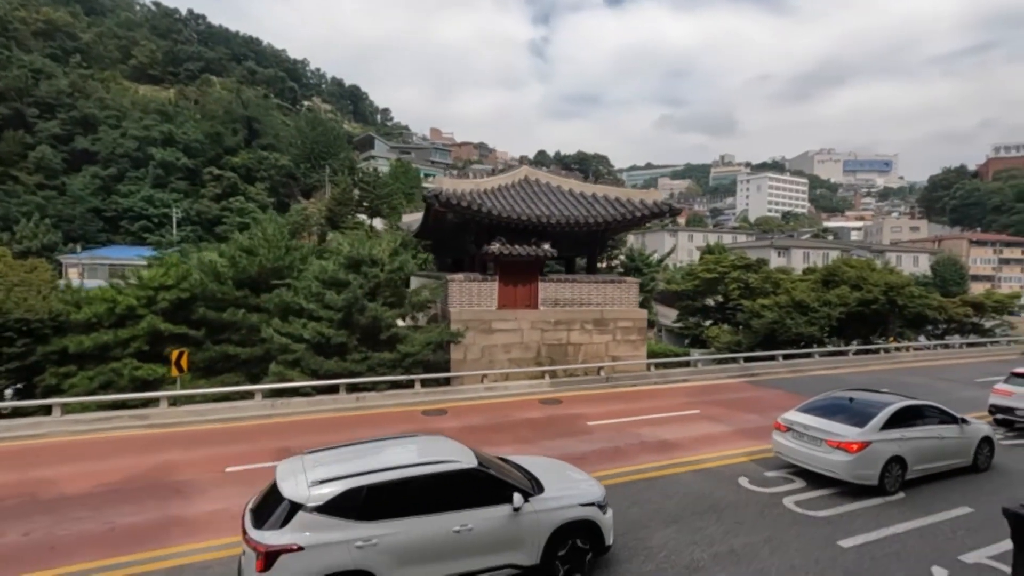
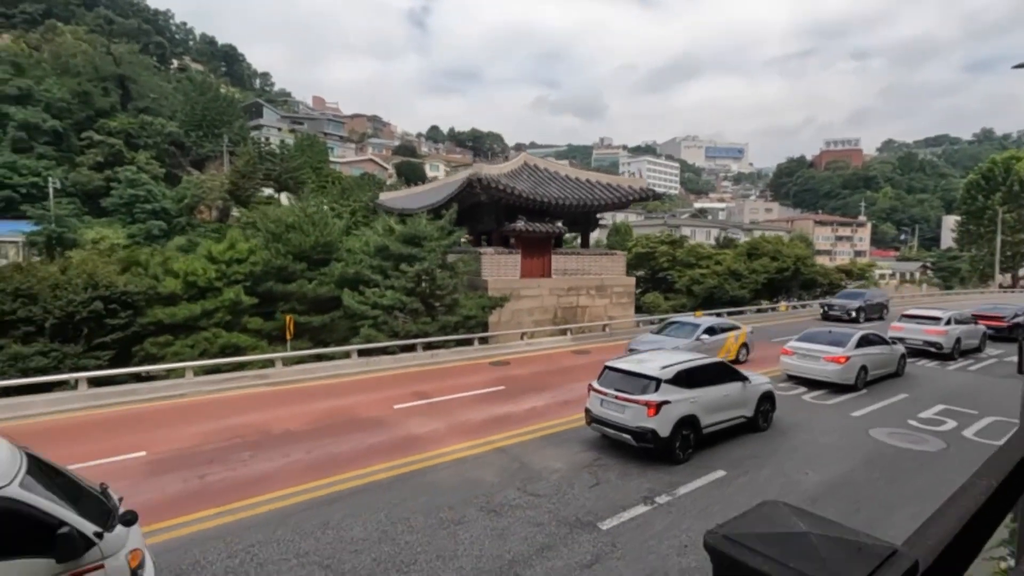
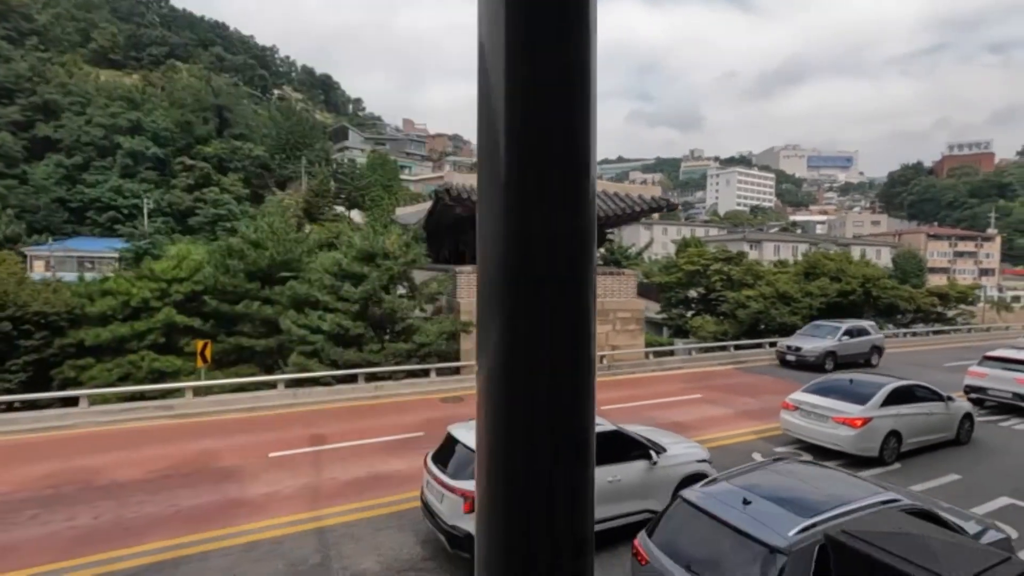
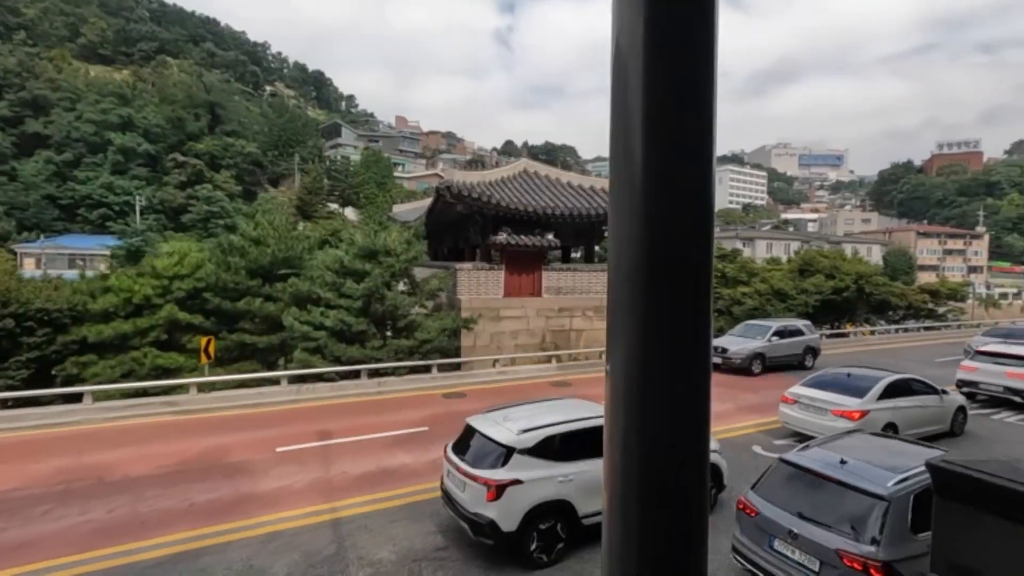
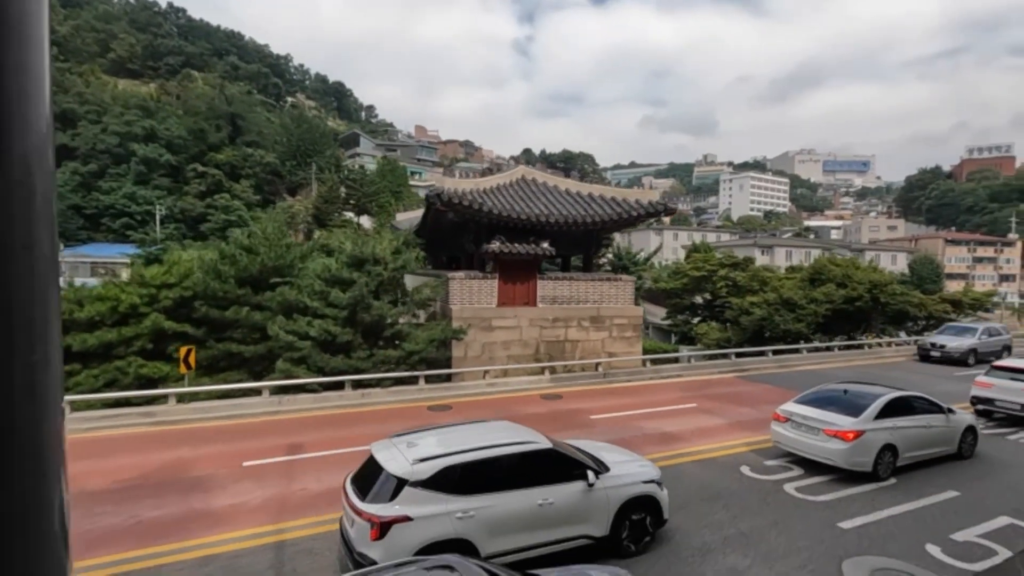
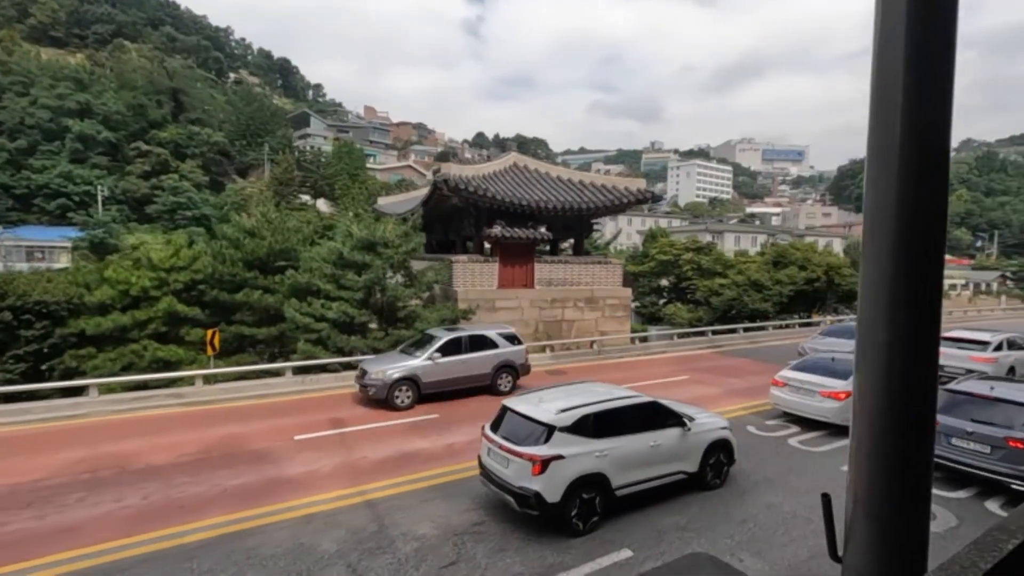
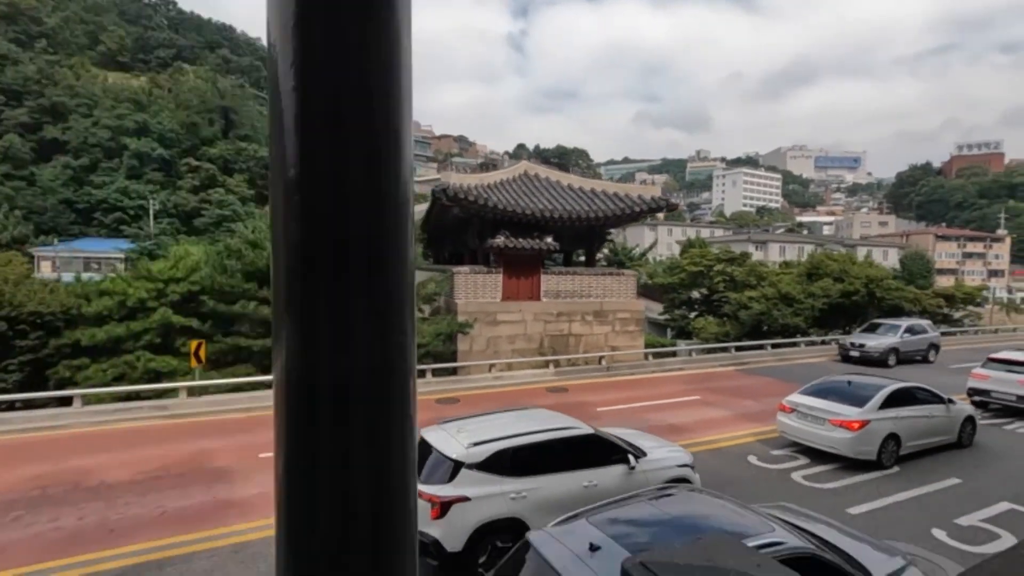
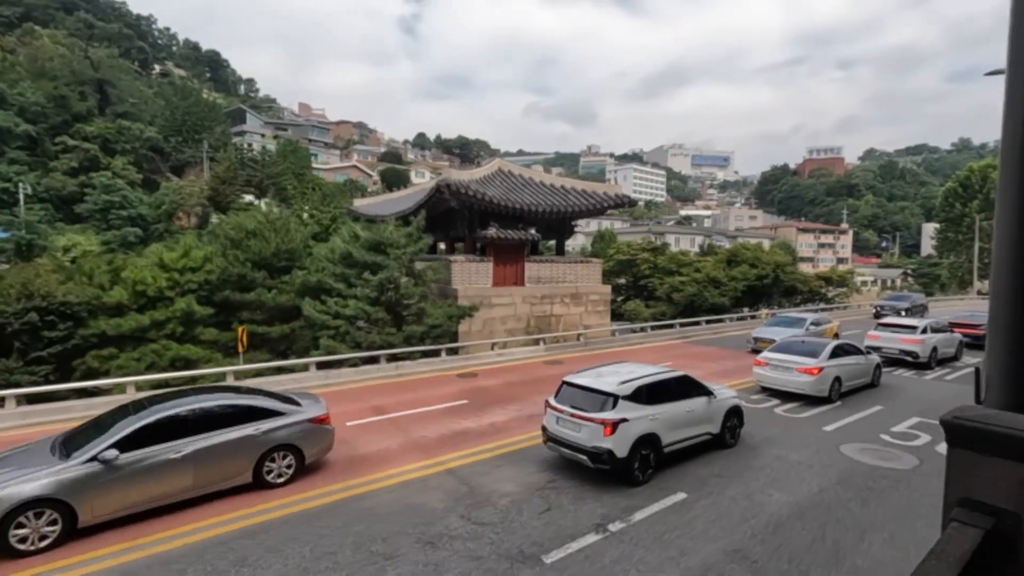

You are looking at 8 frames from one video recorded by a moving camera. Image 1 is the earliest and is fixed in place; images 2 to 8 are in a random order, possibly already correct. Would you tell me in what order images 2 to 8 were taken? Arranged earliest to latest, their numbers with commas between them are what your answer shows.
5, 7, 3, 4, 6, 8, 2
